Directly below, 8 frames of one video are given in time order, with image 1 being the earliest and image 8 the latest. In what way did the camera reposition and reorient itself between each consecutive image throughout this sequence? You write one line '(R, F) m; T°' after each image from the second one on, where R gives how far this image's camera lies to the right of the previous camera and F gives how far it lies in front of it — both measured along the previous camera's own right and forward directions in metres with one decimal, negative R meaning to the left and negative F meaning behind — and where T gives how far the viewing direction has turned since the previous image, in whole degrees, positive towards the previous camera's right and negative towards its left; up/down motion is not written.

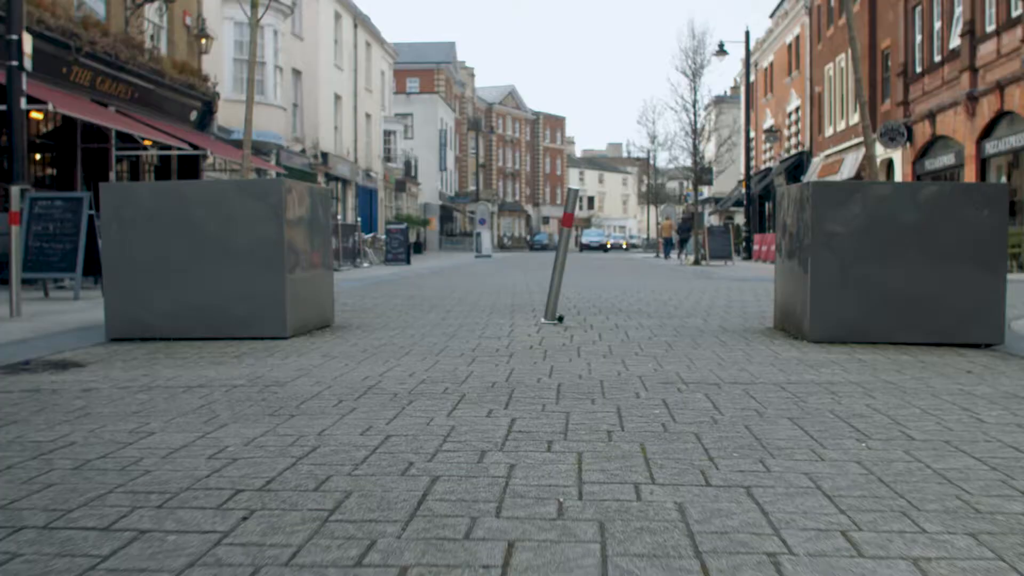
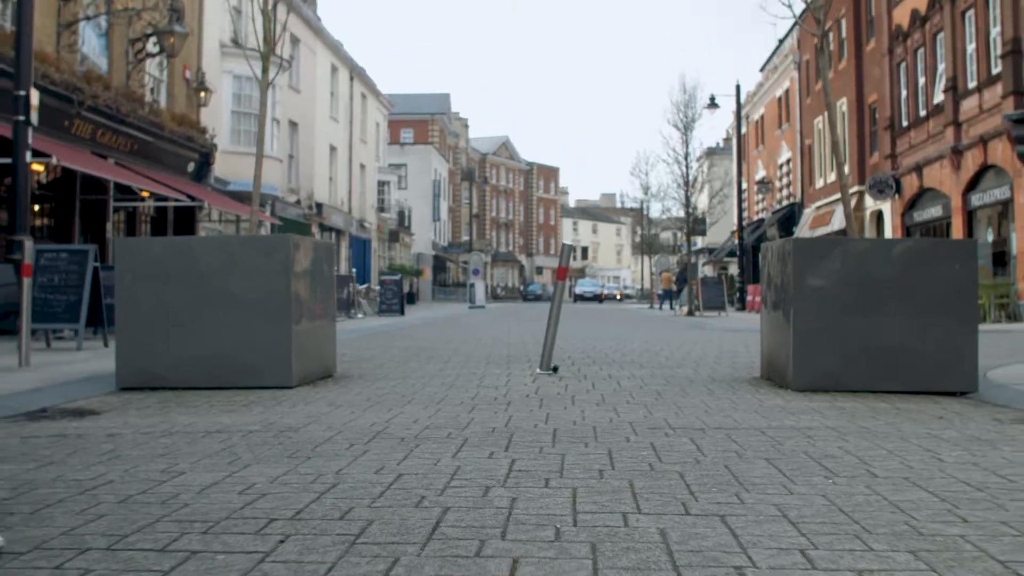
(0.0, -0.3) m; 0°
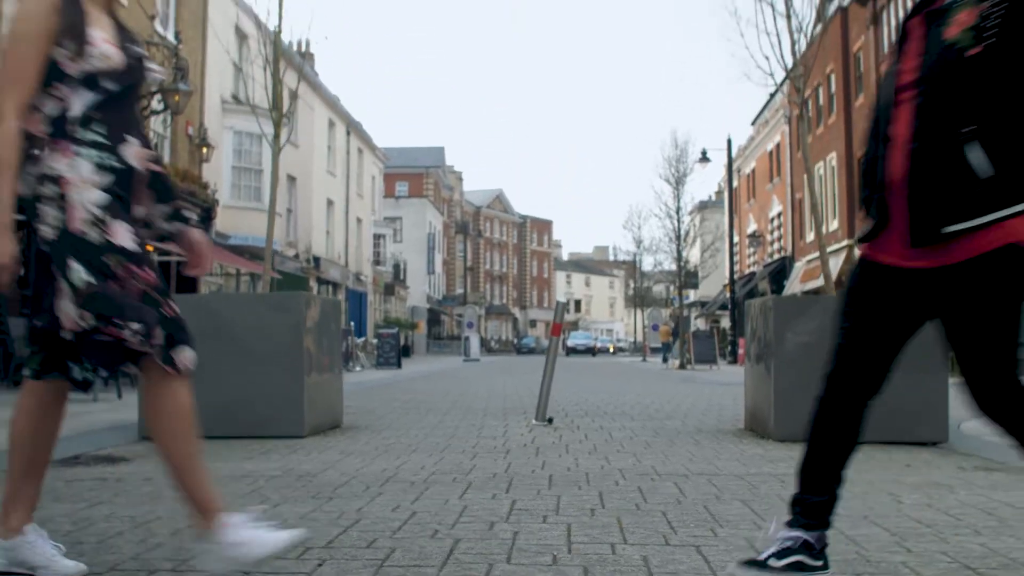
(0.0, -0.4) m; 0°
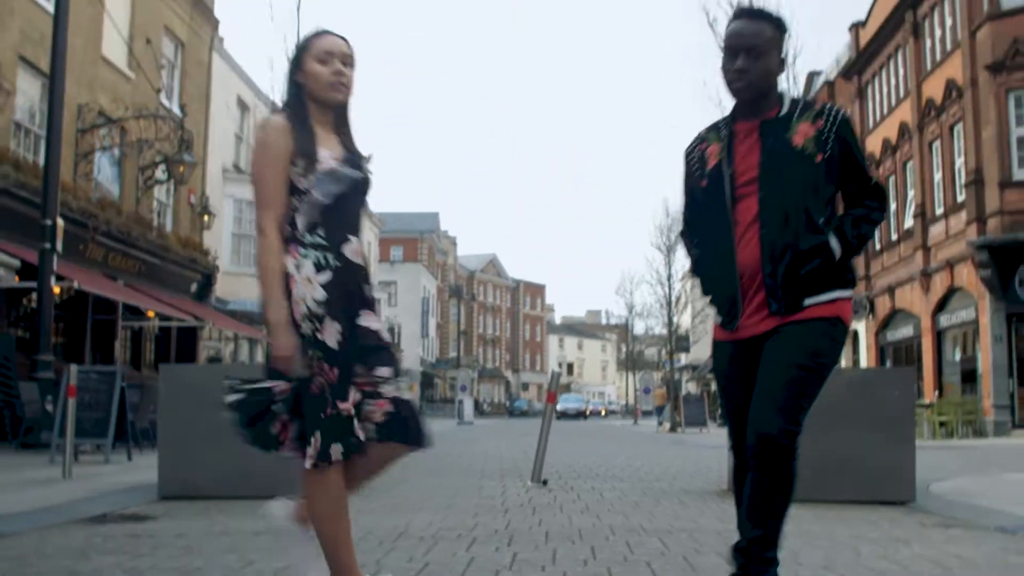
(0.0, -0.5) m; 0°
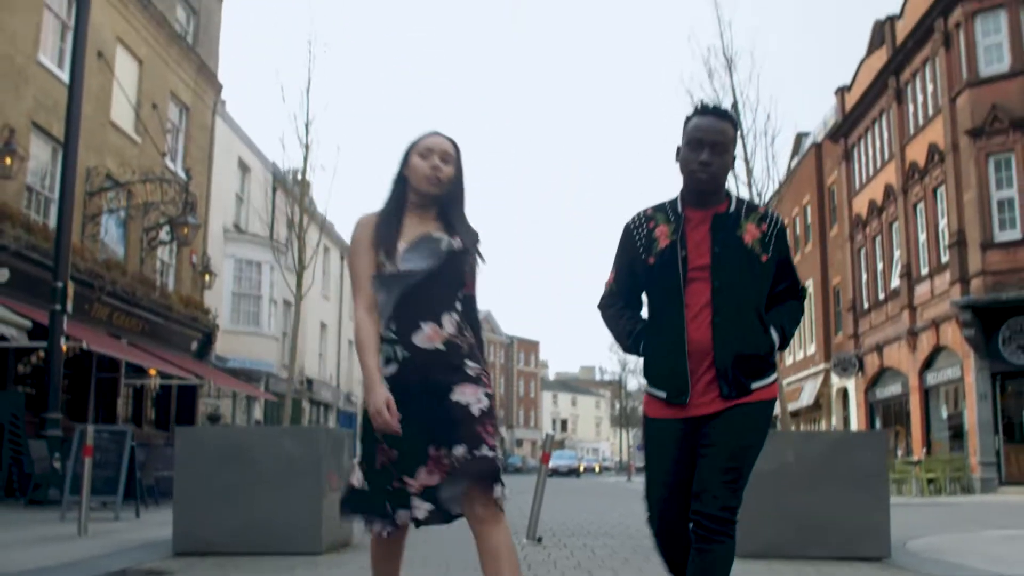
(0.0, -0.5) m; 0°
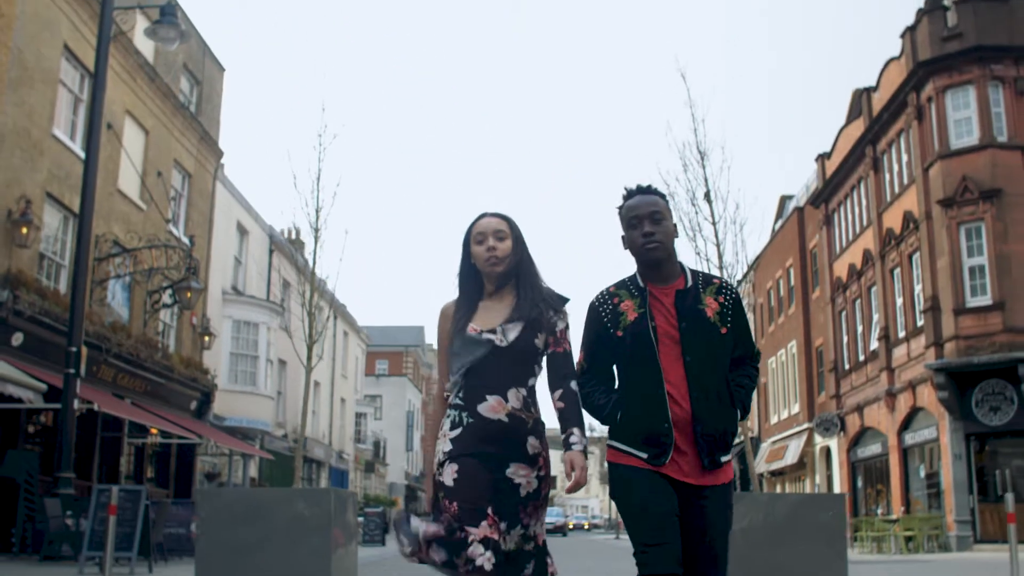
(0.0, -0.8) m; +1°
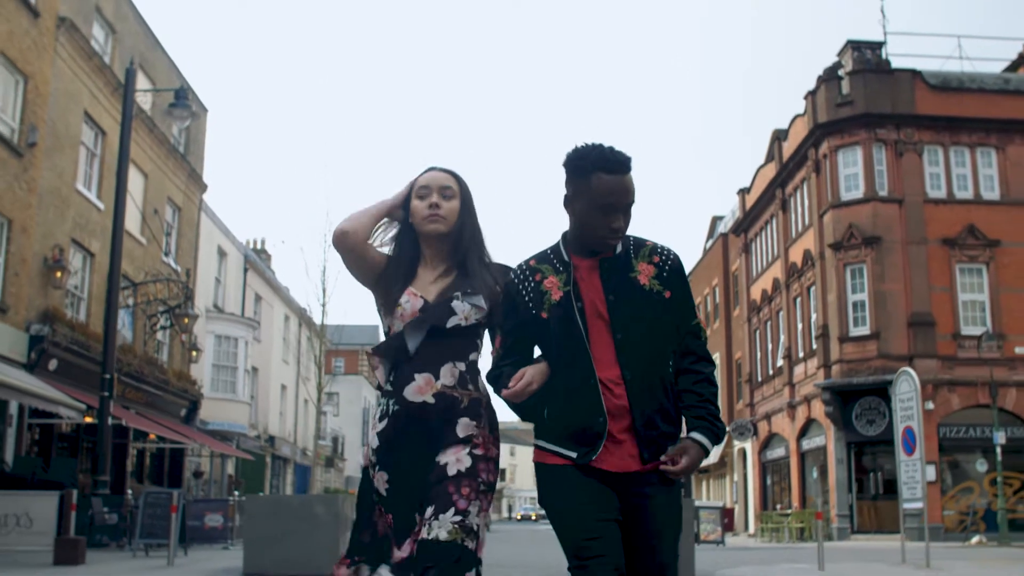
(0.0, -3.5) m; +3°
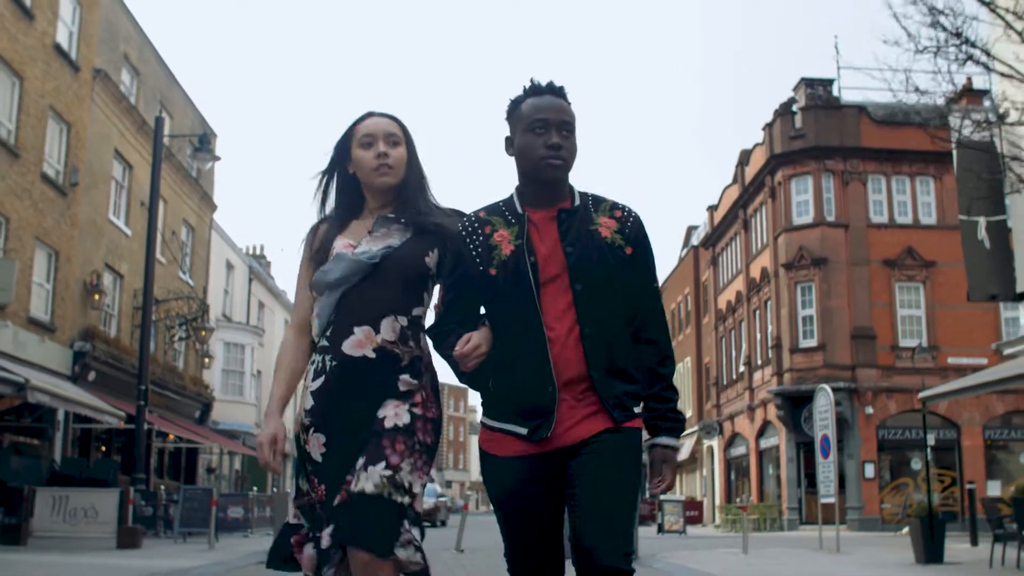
(+0.2, -2.7) m; +1°
